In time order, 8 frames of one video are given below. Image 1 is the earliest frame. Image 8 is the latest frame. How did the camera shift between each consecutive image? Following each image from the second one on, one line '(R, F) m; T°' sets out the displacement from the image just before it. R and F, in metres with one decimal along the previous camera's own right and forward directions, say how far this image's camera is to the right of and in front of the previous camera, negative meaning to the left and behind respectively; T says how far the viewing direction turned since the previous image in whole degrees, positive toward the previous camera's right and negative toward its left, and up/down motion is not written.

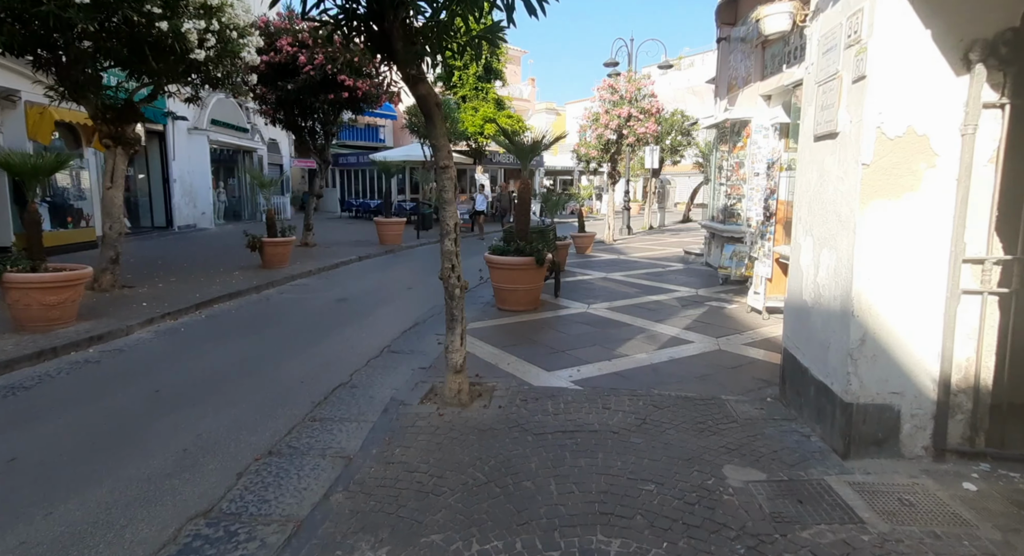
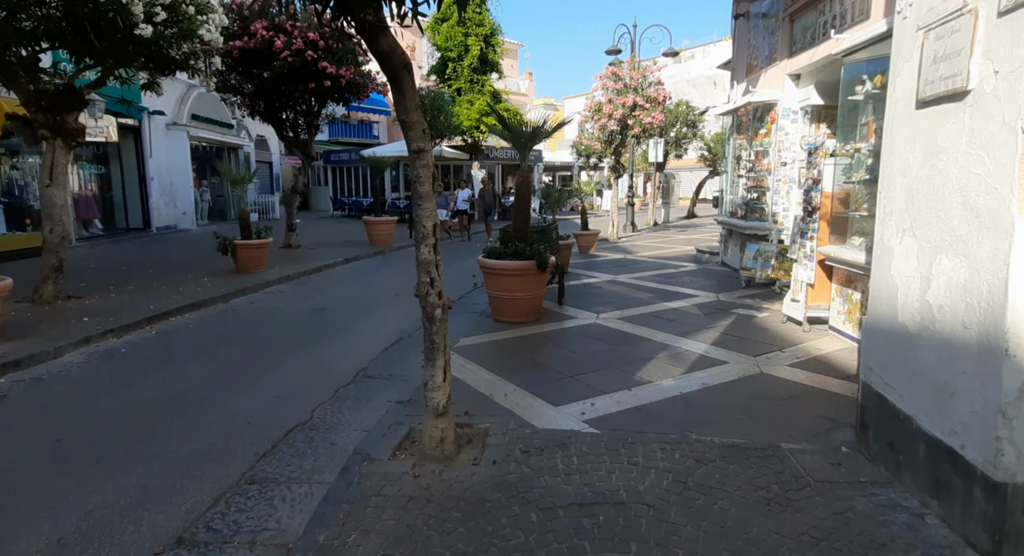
(0.0, +1.0) m; 0°
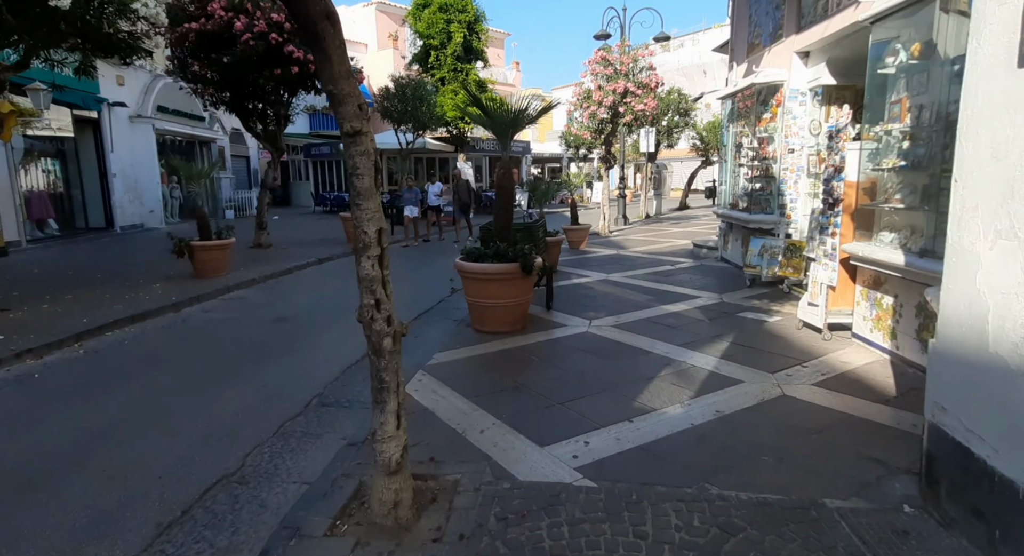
(+0.1, +0.8) m; +1°
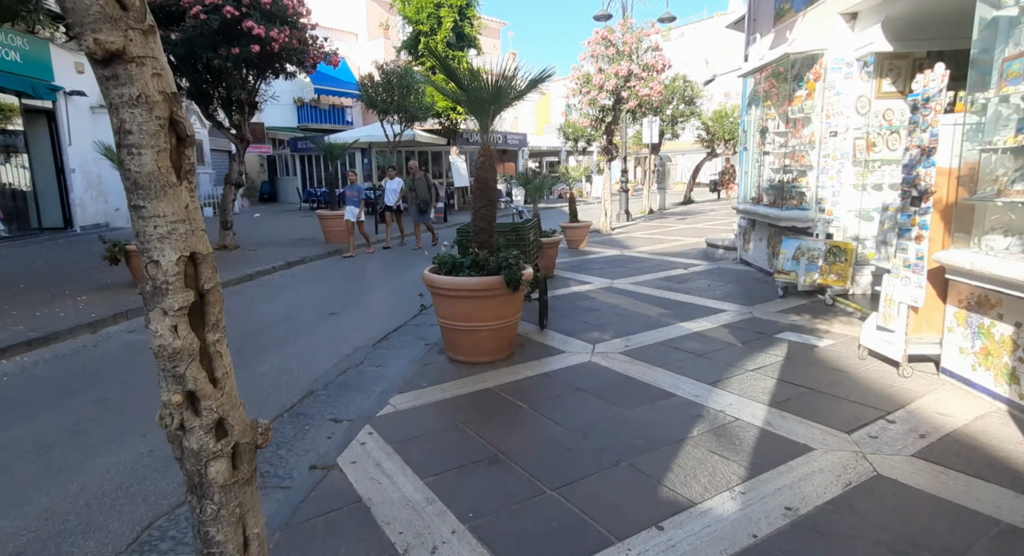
(+0.1, +1.3) m; 0°
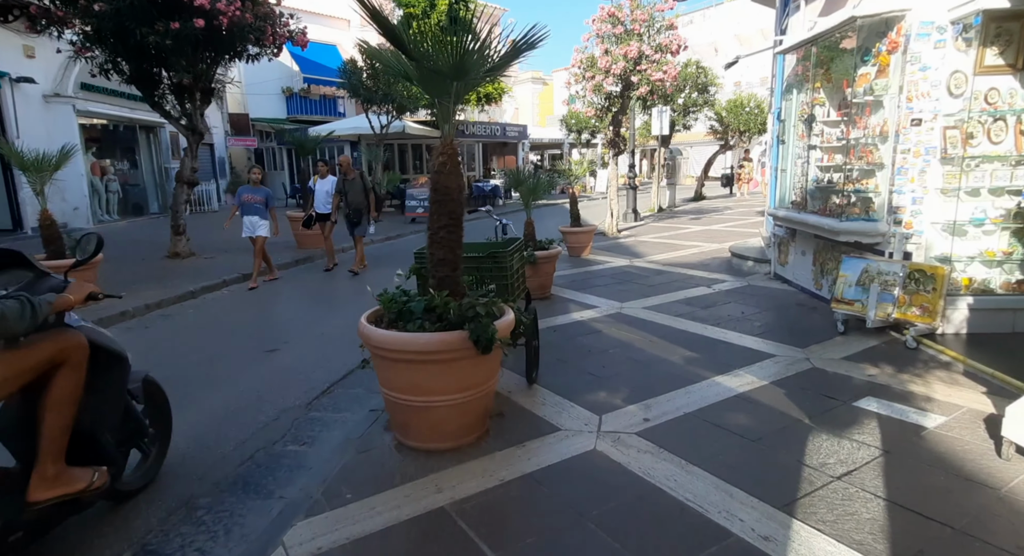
(+0.2, +1.5) m; 0°
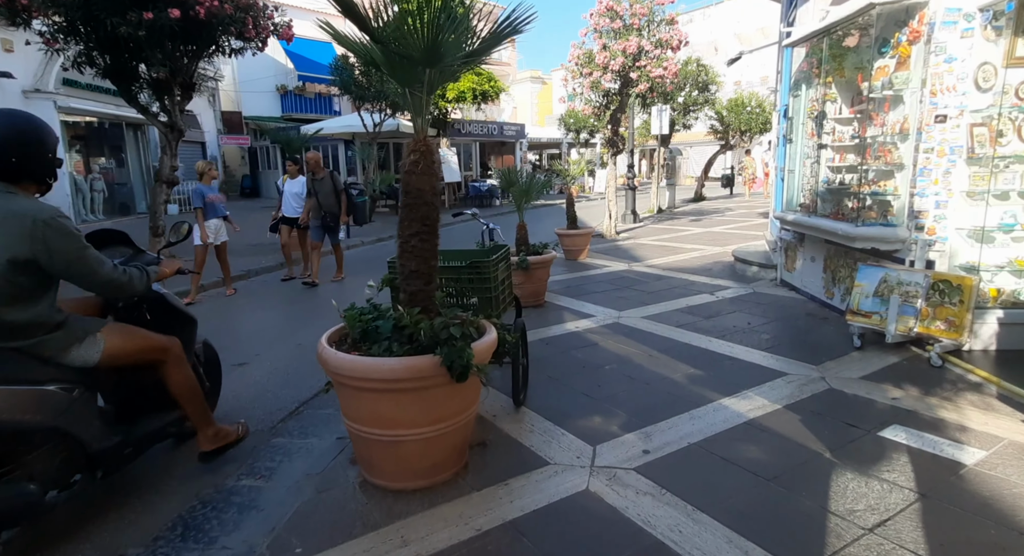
(+0.1, +0.4) m; 0°
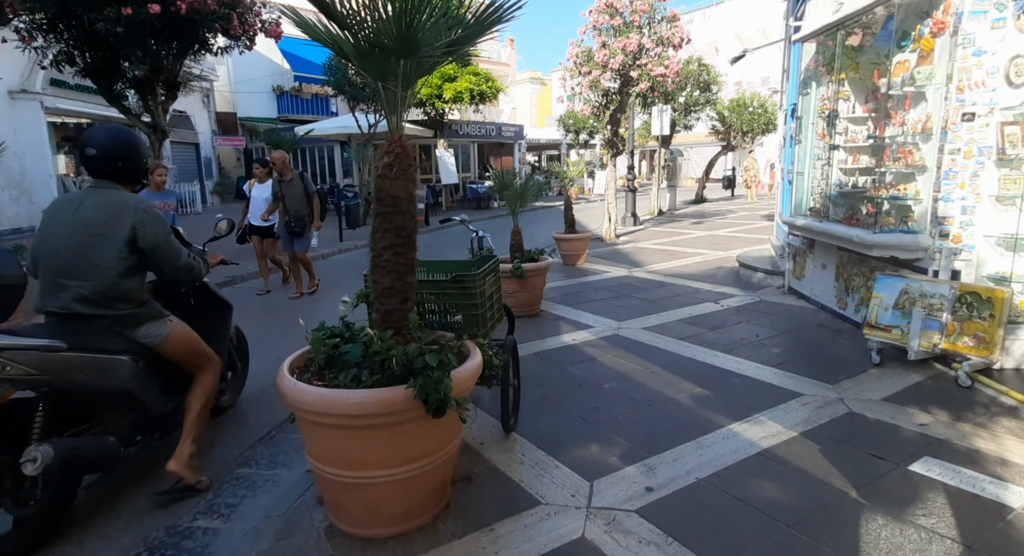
(+0.1, +0.4) m; 0°
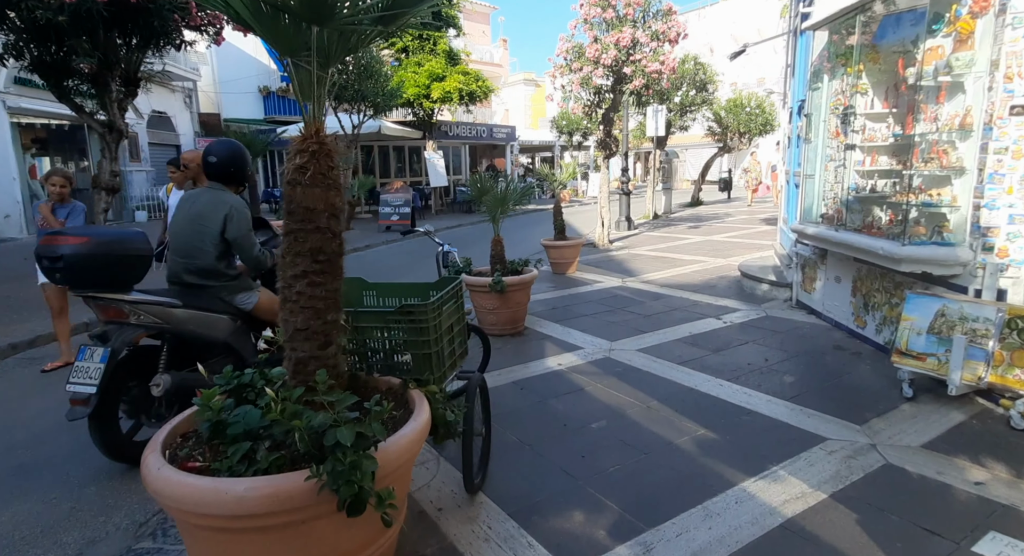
(+0.2, +0.7) m; 0°
